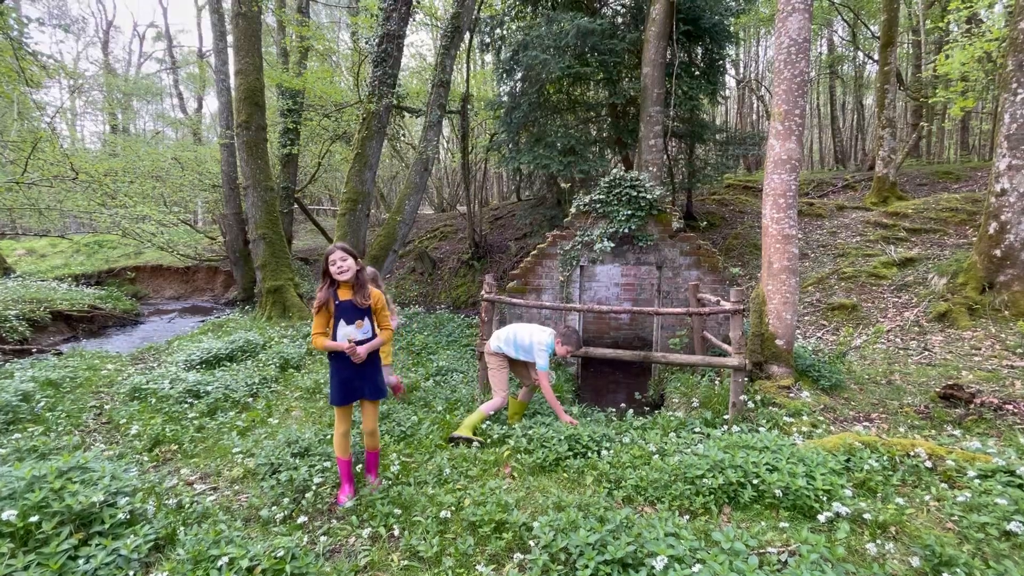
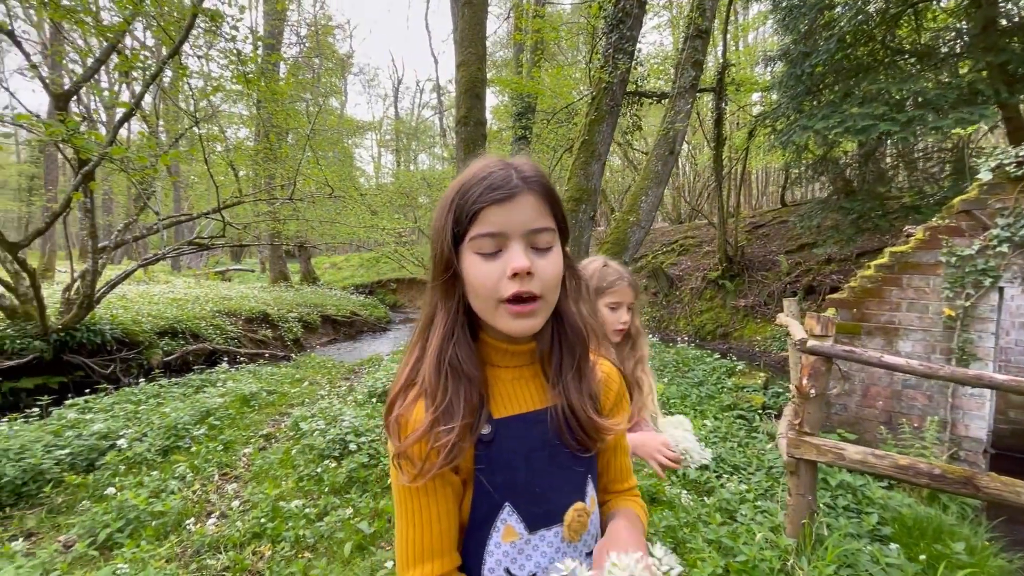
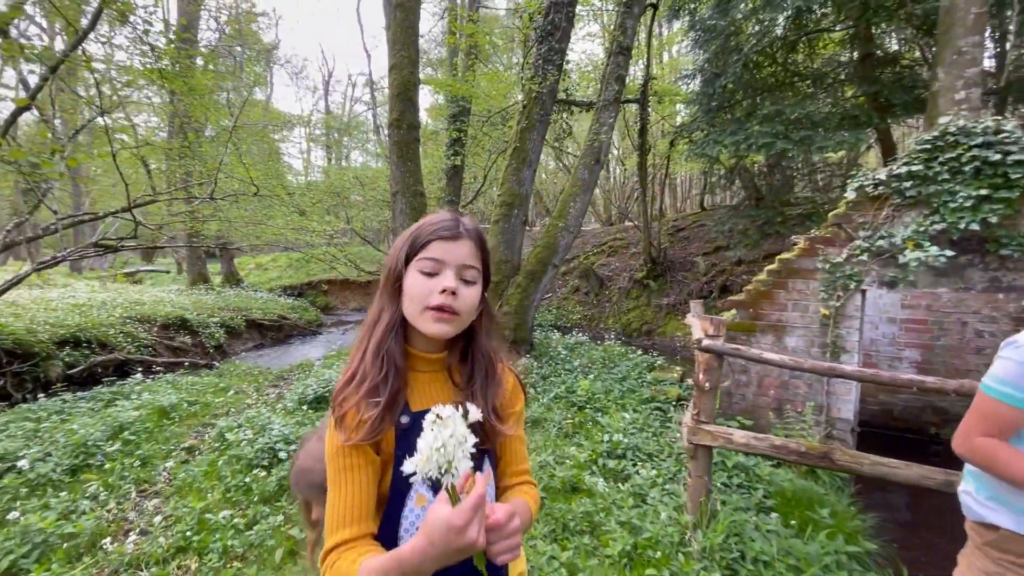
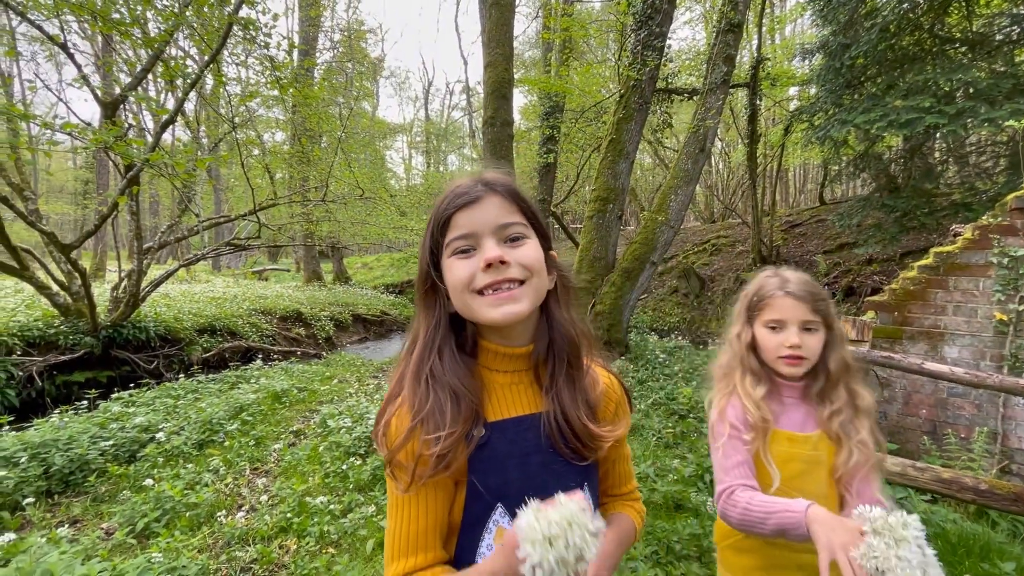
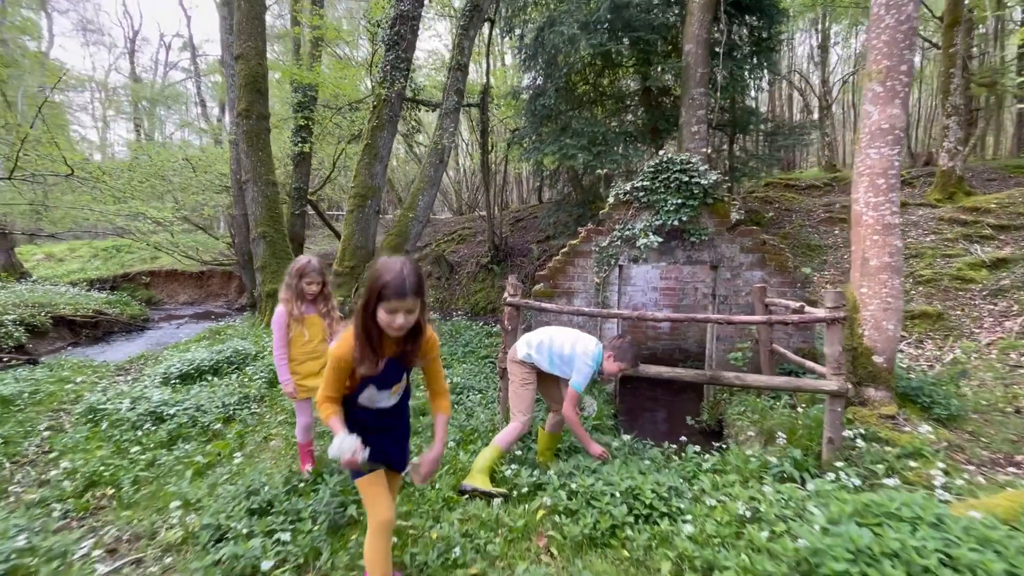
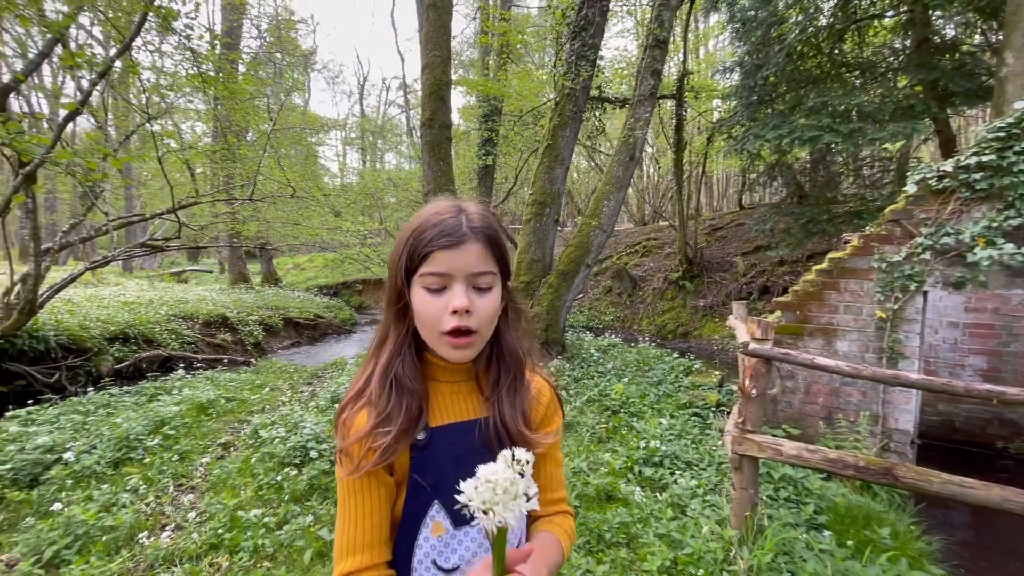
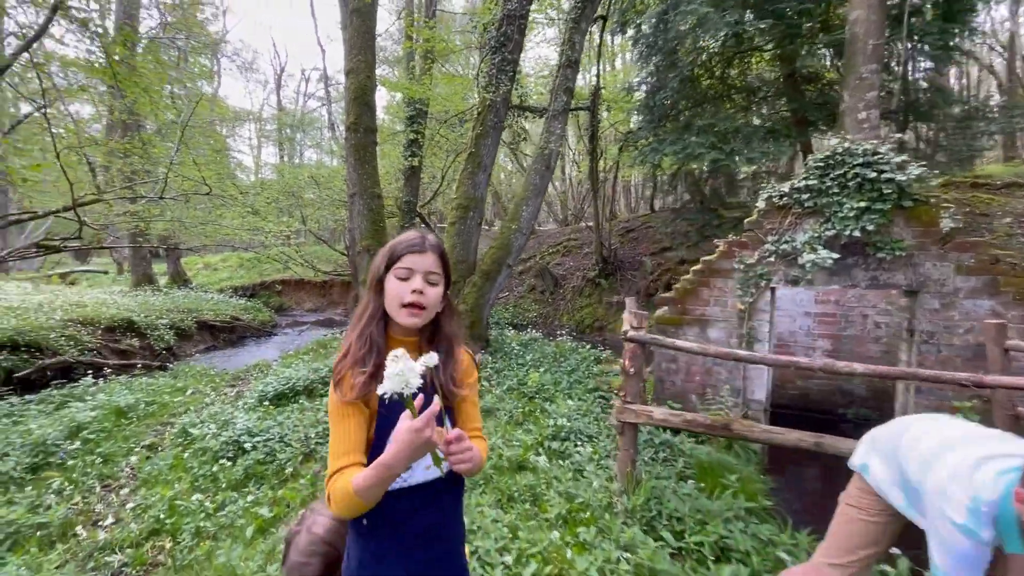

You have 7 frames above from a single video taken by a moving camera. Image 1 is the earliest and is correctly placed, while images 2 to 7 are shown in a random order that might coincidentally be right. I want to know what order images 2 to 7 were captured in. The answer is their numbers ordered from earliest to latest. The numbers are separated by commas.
5, 7, 3, 6, 2, 4
